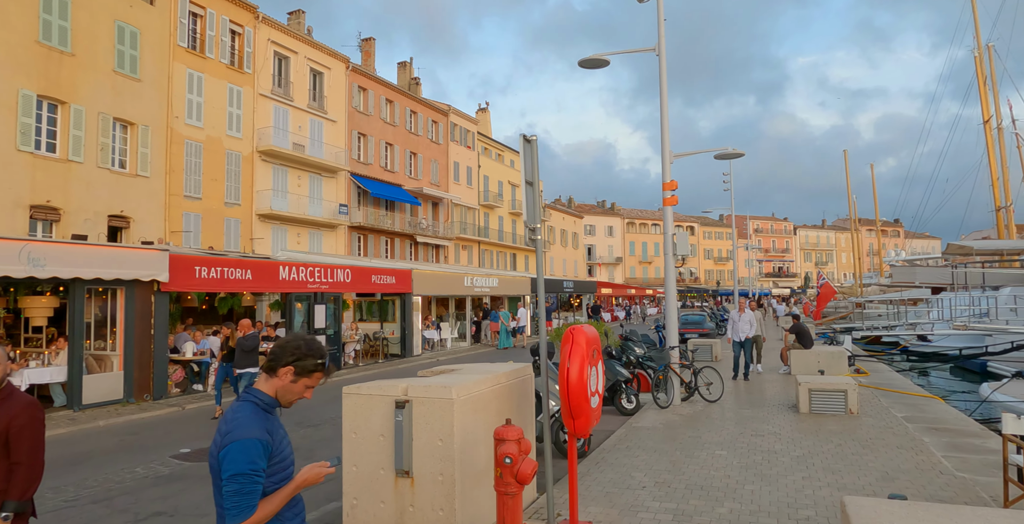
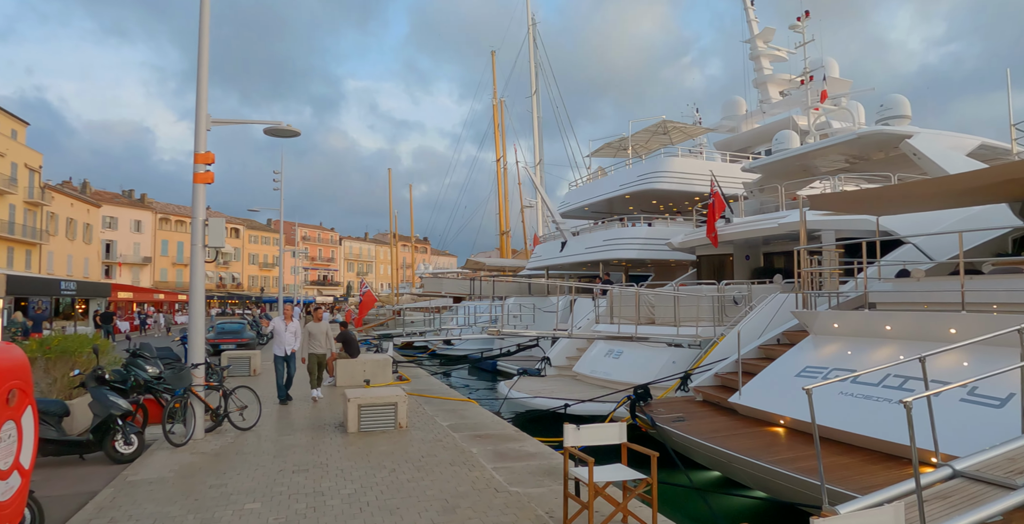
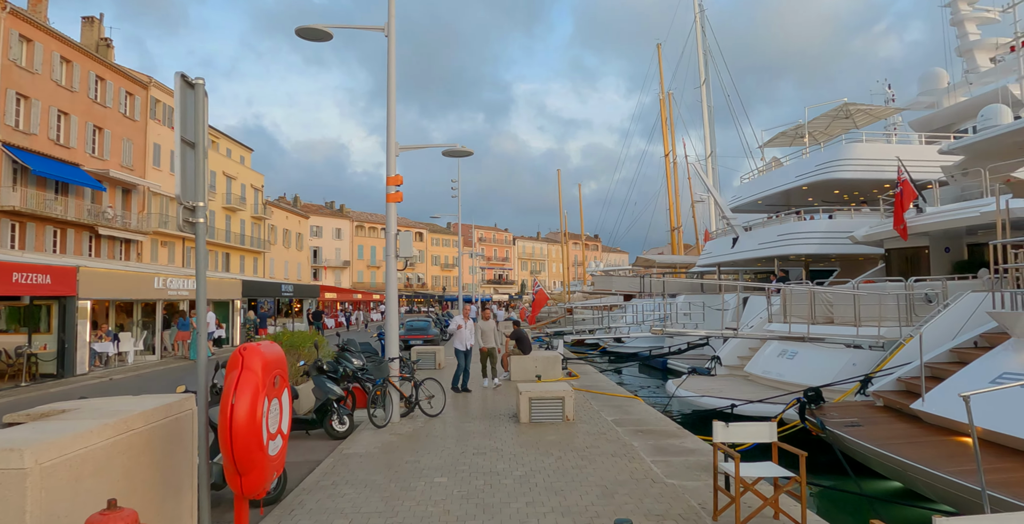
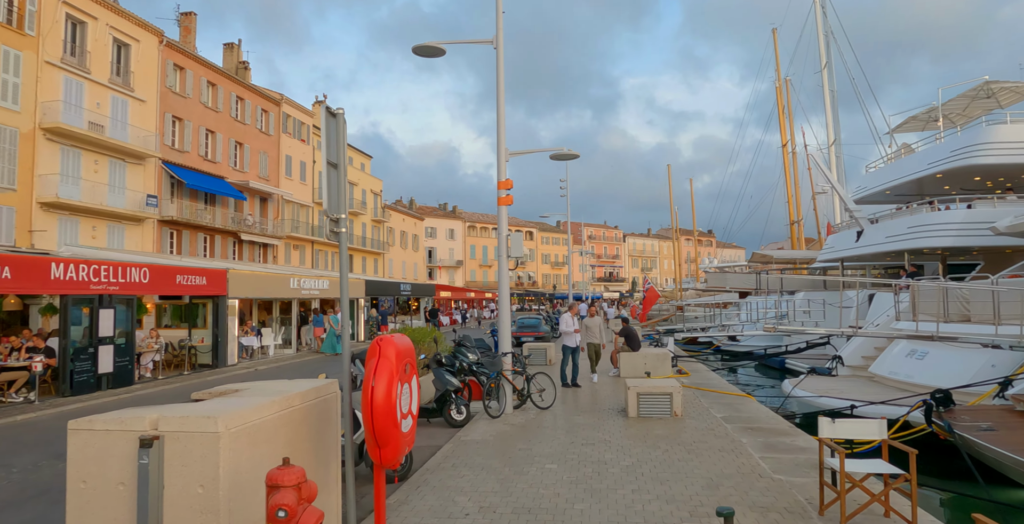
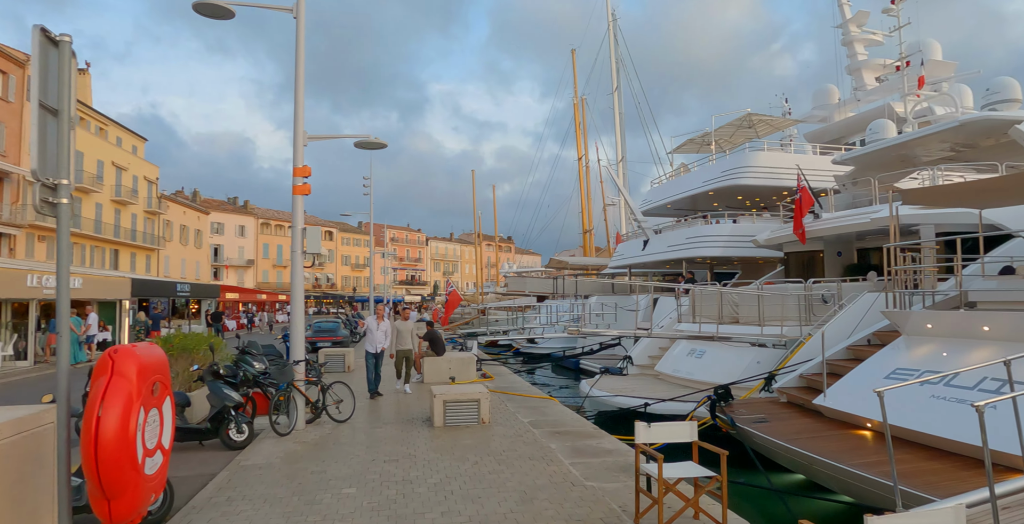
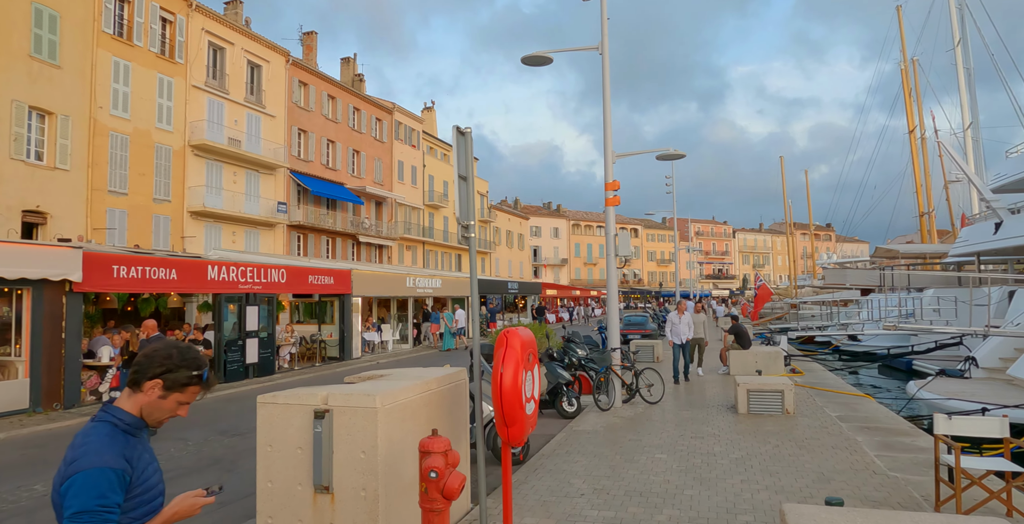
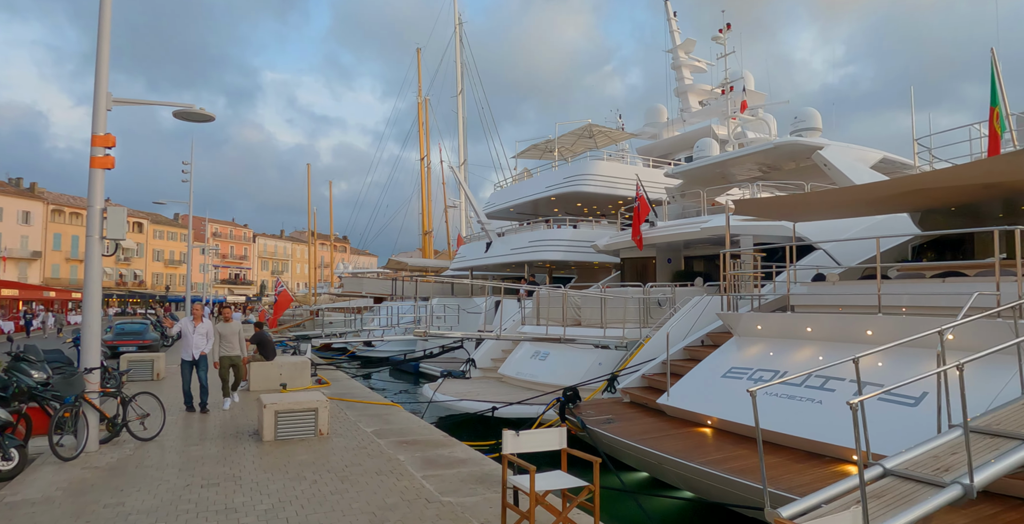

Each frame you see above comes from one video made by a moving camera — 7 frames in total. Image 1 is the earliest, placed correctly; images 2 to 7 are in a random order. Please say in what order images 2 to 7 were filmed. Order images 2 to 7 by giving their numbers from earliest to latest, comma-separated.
6, 4, 3, 5, 2, 7
